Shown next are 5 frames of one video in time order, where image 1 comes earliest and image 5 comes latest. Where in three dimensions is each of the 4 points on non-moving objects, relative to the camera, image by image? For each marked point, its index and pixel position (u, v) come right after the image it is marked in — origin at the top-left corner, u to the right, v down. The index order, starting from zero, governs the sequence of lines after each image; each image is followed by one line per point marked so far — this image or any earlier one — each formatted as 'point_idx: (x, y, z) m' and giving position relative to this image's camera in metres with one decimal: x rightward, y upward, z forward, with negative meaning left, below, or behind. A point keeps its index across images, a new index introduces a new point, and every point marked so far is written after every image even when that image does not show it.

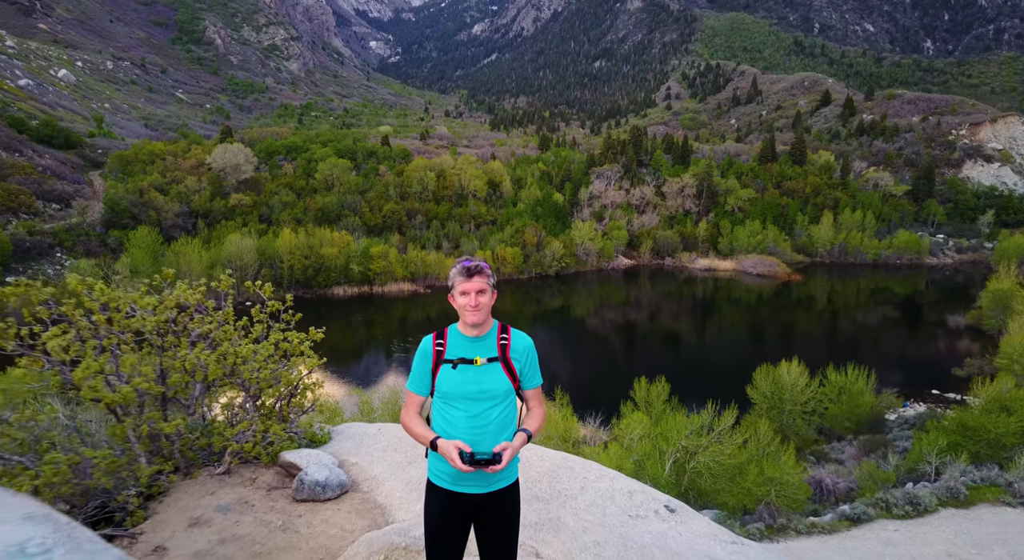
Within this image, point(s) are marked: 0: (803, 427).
0: (+9.2, -4.6, +16.8) m
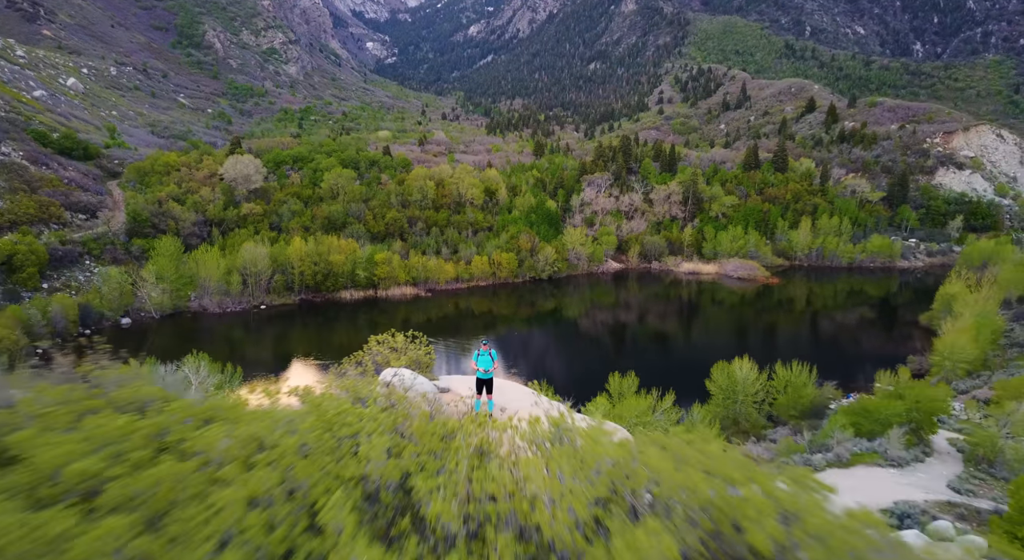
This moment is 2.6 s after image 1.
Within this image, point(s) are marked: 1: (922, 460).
0: (+9.0, -5.0, +19.8) m
1: (+10.7, -4.7, +14.2) m
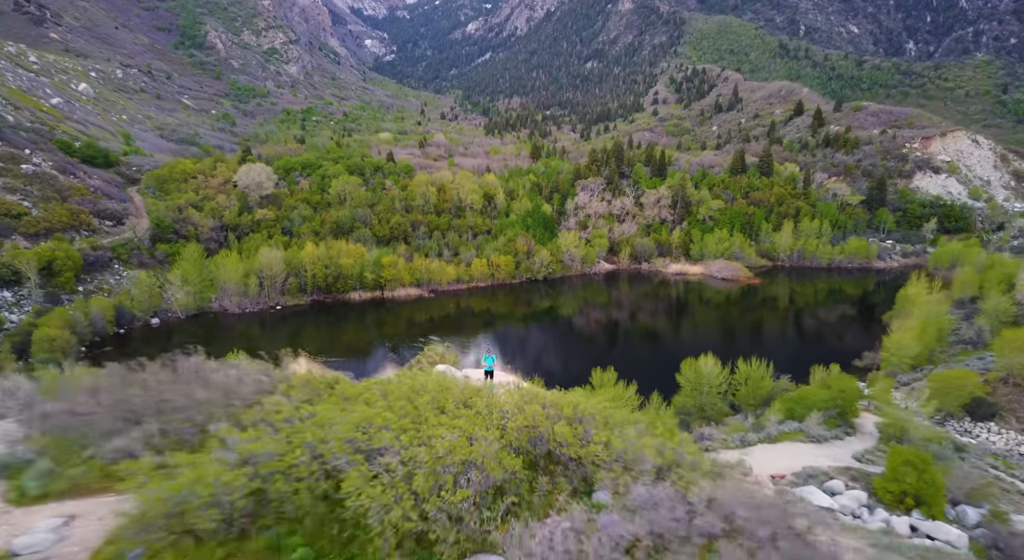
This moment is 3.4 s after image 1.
0: (+8.8, -5.3, +23.1) m
1: (+10.6, -5.1, +17.4) m
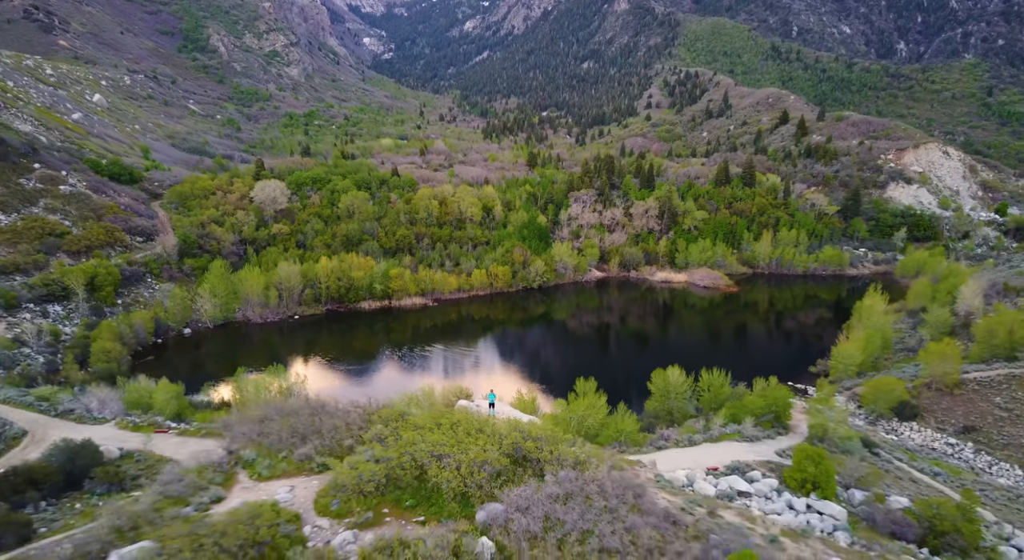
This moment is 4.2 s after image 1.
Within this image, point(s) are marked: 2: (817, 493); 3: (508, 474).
0: (+8.7, -6.5, +27.4) m
1: (+10.4, -6.3, +21.7) m
2: (+9.9, -6.9, +17.4) m
3: (+0.1, -5.5, +15.2) m
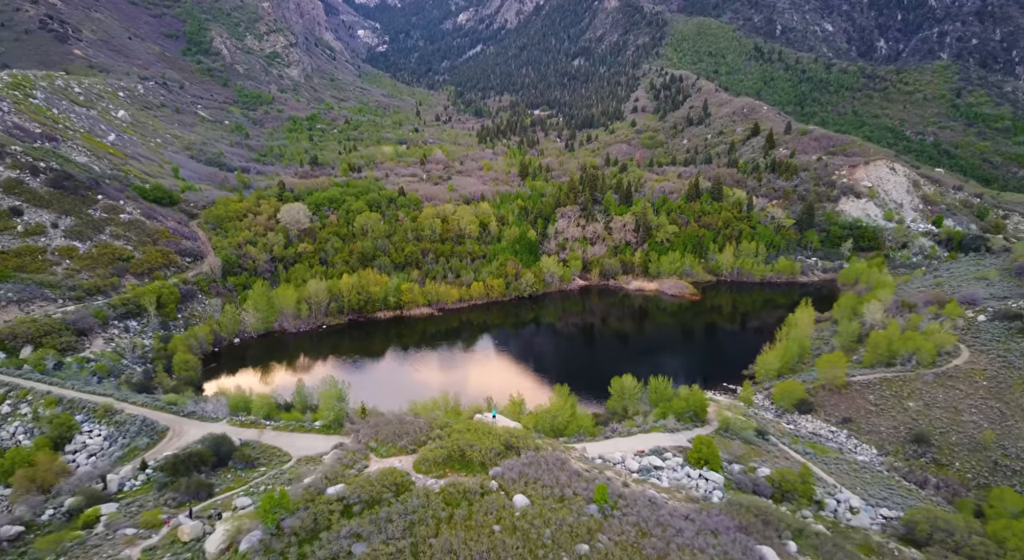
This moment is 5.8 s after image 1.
0: (+8.2, -8.5, +36.5) m
1: (+10.1, -8.5, +30.9) m
2: (+9.6, -9.2, +26.6) m
3: (-0.2, -7.9, +24.2) m
